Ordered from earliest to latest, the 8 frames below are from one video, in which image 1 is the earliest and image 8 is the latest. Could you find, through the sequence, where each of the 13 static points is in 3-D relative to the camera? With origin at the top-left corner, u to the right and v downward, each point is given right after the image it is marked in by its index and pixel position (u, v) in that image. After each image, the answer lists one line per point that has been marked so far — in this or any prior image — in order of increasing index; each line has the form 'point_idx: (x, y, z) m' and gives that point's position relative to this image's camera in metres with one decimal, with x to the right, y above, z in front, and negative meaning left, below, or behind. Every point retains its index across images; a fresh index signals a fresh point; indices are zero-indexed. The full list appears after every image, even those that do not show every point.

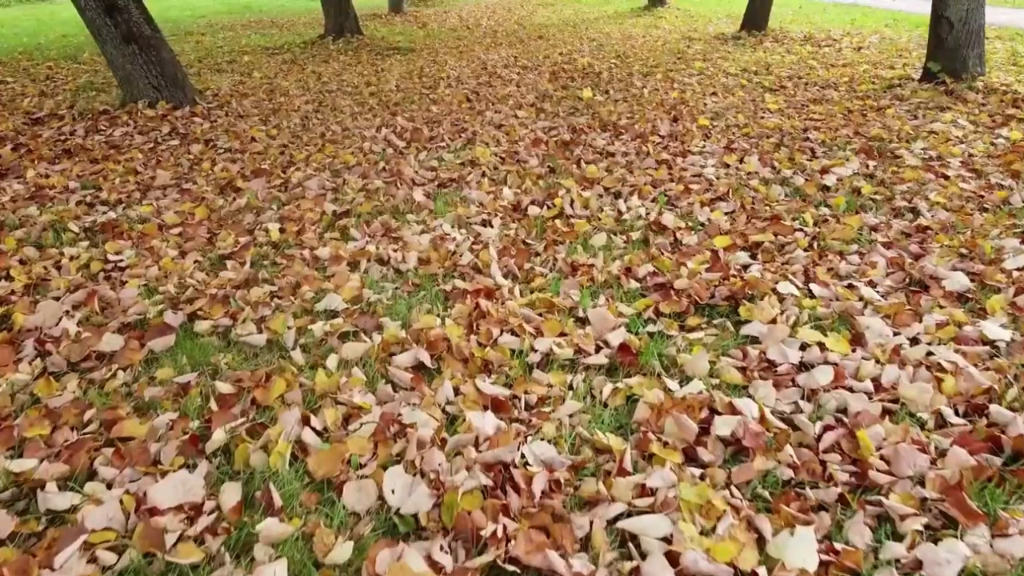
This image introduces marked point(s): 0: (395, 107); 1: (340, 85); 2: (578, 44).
0: (-1.4, +2.1, +8.2) m
1: (-2.5, +2.9, +9.9) m
2: (+1.4, +5.0, +14.3) m
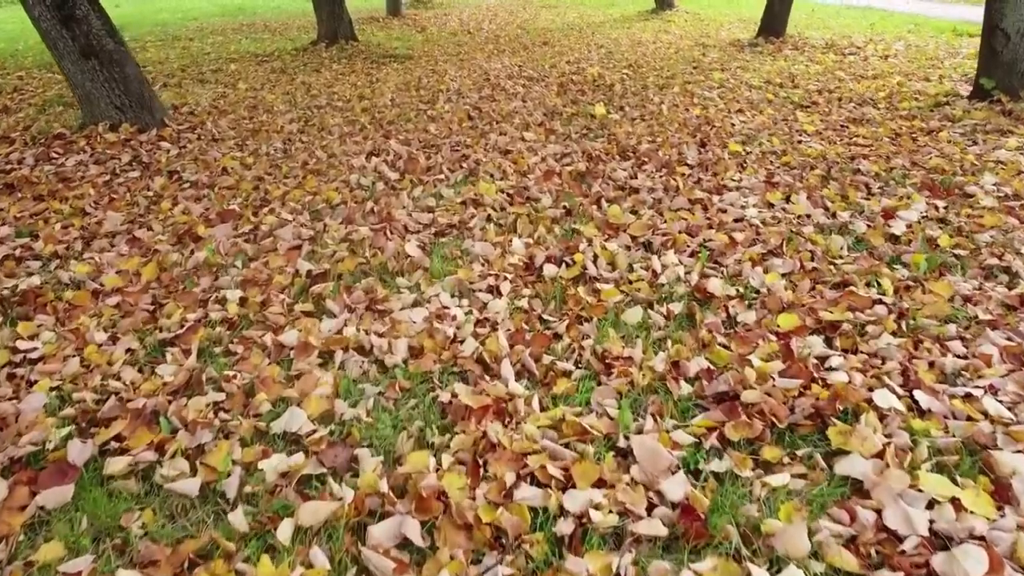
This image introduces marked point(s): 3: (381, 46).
0: (-1.3, +1.7, +7.4) m
1: (-2.4, +2.5, +9.2) m
2: (+1.5, +4.6, +13.5) m
3: (-2.6, +4.9, +14.0) m
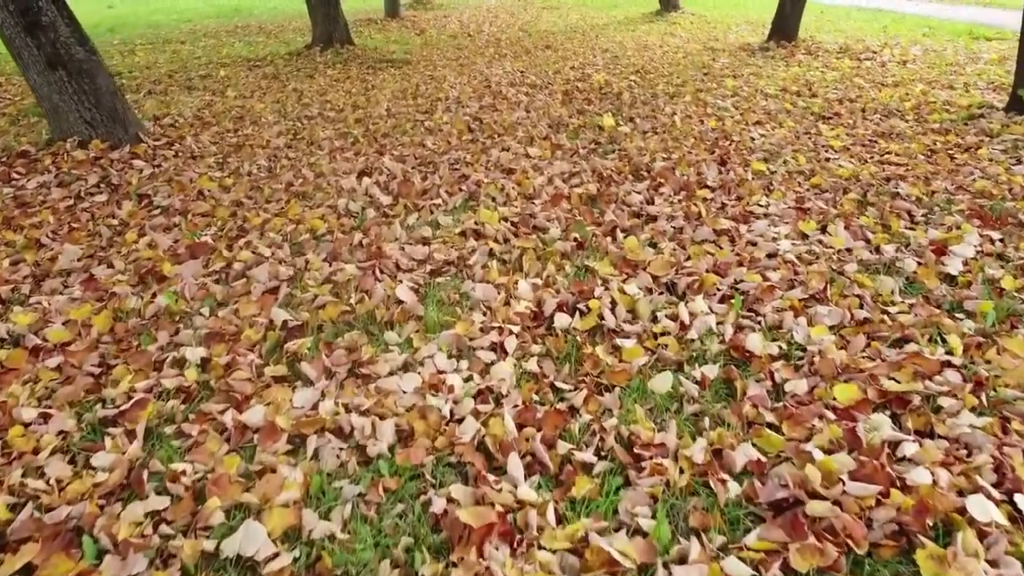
0: (-1.3, +1.4, +6.9) m
1: (-2.4, +2.2, +8.7) m
2: (+1.5, +4.3, +13.0) m
3: (-2.6, +4.6, +13.6) m
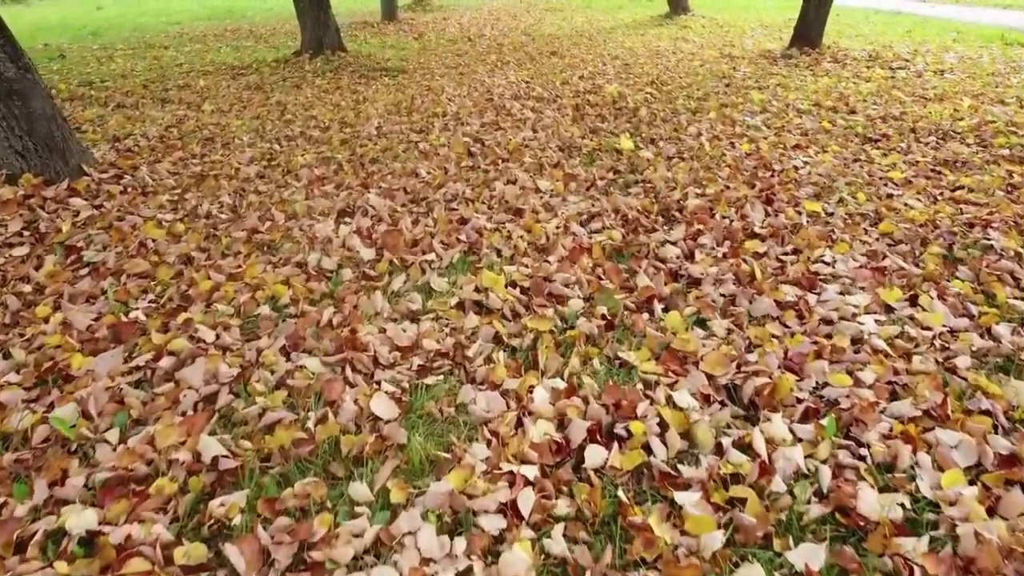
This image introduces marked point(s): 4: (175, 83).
0: (-1.2, +1.0, +6.0) m
1: (-2.3, +1.8, +7.8) m
2: (+1.6, +3.9, +12.1) m
3: (-2.5, +4.2, +12.7) m
4: (-5.2, +3.1, +10.8) m
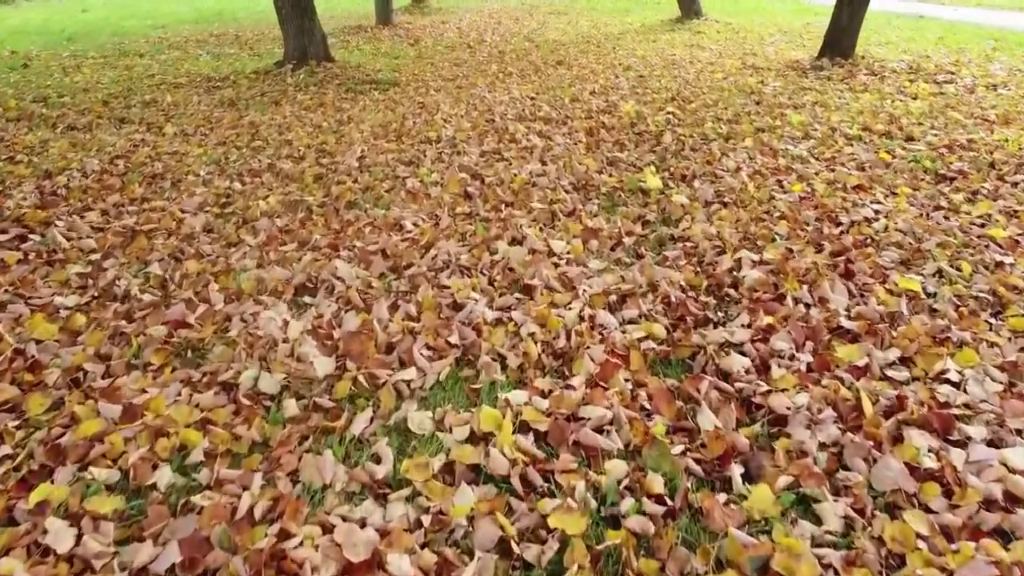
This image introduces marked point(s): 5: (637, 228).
0: (-1.2, +0.5, +4.9) m
1: (-2.3, +1.3, +6.7) m
2: (+1.6, +3.4, +11.1) m
3: (-2.5, +3.7, +11.6) m
4: (-5.1, +2.6, +9.7) m
5: (+0.8, +0.4, +4.7) m
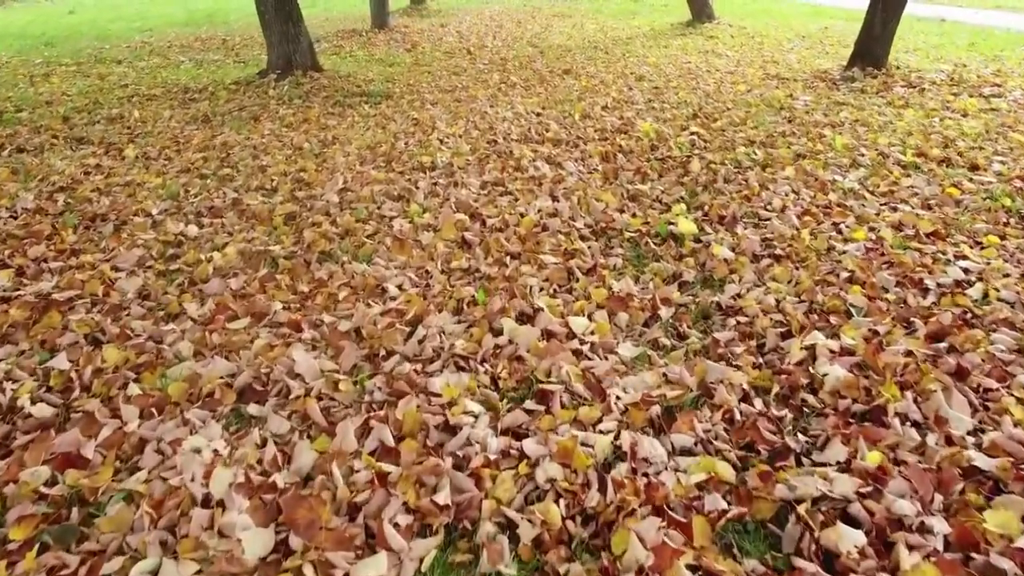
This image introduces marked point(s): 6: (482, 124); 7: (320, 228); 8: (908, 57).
0: (-1.1, 0.0, +4.0) m
1: (-2.2, +0.8, +5.8) m
2: (+1.7, +2.9, +10.2) m
3: (-2.4, +3.2, +10.7) m
4: (-5.1, +2.2, +8.8) m
5: (+0.9, 0.0, +3.8) m
6: (-0.3, +1.8, +7.8) m
7: (-1.3, +0.4, +4.8) m
8: (+6.8, +3.9, +12.0) m
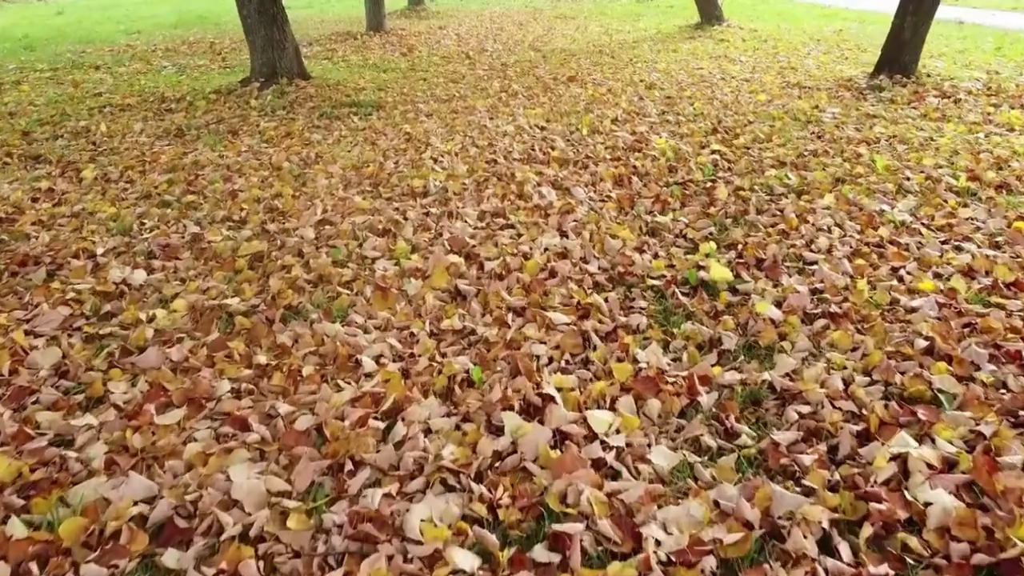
0: (-1.1, -0.3, +3.3) m
1: (-2.2, +0.5, +5.1) m
2: (+1.7, +2.6, +9.4) m
3: (-2.4, +2.9, +10.0) m
4: (-5.1, +1.9, +8.1) m
5: (+0.9, -0.4, +3.1) m
6: (-0.3, +1.5, +7.1) m
7: (-1.3, +0.1, +4.1) m
8: (+6.8, +3.6, +11.3) m
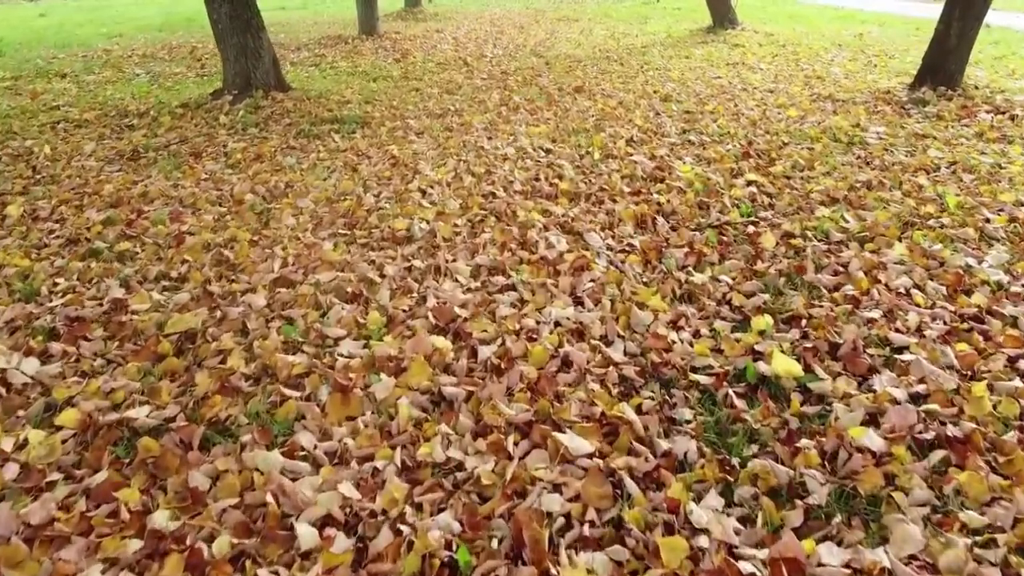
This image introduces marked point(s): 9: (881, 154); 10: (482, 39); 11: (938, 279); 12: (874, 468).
0: (-1.1, -0.7, +2.4) m
1: (-2.2, +0.1, +4.1) m
2: (+1.7, +2.2, +8.5) m
3: (-2.4, +2.5, +9.0) m
4: (-5.1, +1.4, +7.1) m
5: (+0.9, -0.8, +2.1) m
6: (-0.3, +1.1, +6.2) m
7: (-1.3, -0.4, +3.2) m
8: (+6.8, +3.2, +10.3) m
9: (+3.3, +1.2, +6.3) m
10: (-0.6, +5.2, +14.6) m
11: (+2.4, +0.1, +3.9) m
12: (+1.3, -0.6, +2.5) m
